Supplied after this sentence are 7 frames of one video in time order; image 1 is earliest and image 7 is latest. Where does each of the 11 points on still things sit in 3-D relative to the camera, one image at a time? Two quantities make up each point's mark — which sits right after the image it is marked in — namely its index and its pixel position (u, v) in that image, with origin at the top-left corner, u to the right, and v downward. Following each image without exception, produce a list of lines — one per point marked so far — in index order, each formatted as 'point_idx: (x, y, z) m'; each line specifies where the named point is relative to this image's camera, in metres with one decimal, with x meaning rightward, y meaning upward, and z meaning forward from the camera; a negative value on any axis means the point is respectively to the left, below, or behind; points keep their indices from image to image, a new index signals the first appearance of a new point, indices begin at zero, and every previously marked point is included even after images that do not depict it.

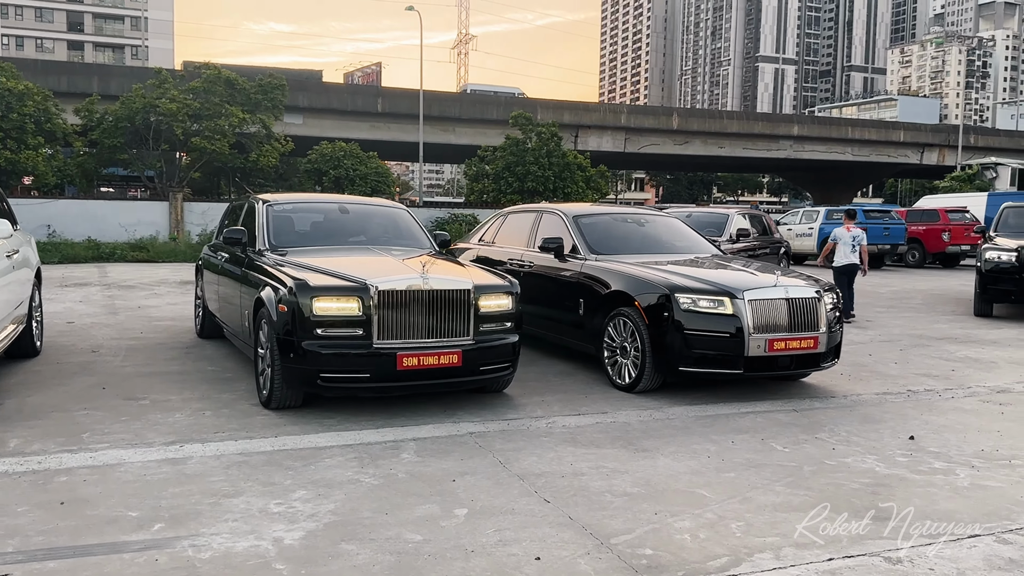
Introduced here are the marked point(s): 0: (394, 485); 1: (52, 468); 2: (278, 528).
0: (-0.5, -0.9, +3.9) m
1: (-2.1, -0.8, +4.0) m
2: (-0.9, -0.9, +3.3) m
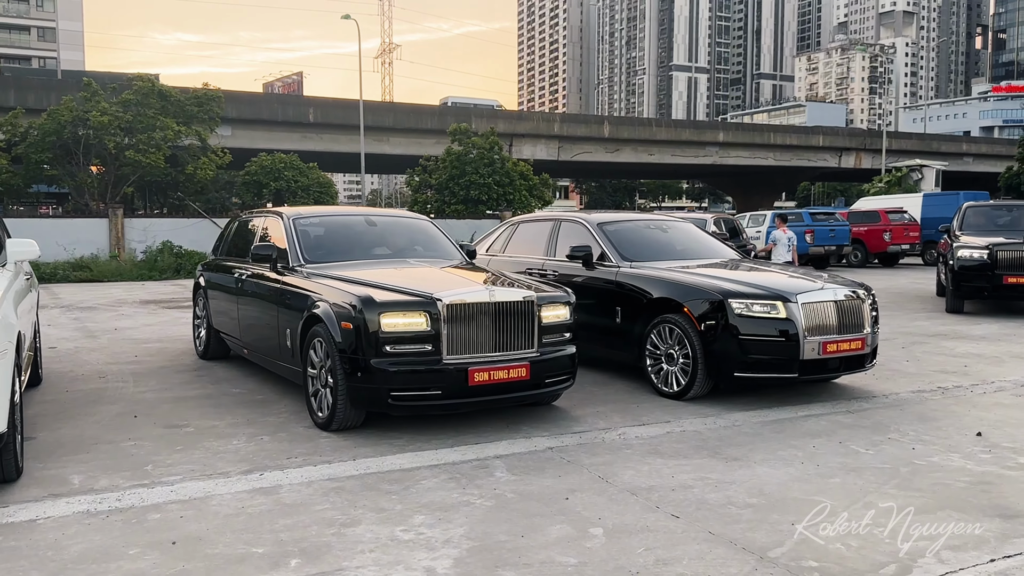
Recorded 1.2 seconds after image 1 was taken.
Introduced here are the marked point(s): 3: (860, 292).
0: (0.0, -0.9, +3.7) m
1: (-1.6, -0.9, +3.8) m
2: (-0.3, -1.0, +3.1) m
3: (+2.4, 0.0, +6.0) m
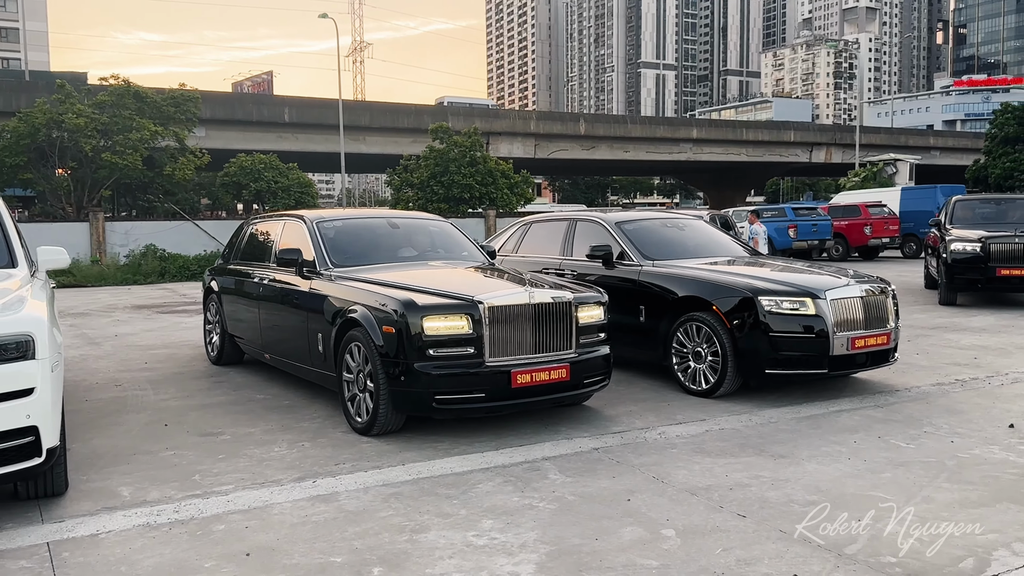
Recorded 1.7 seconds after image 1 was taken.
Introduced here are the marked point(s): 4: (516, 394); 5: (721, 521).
0: (+0.3, -1.0, +3.7) m
1: (-1.4, -1.0, +3.7) m
2: (0.0, -1.0, +3.1) m
3: (+2.6, 0.0, +6.1) m
4: (0.0, -0.6, +4.8) m
5: (+0.9, -1.0, +3.6) m
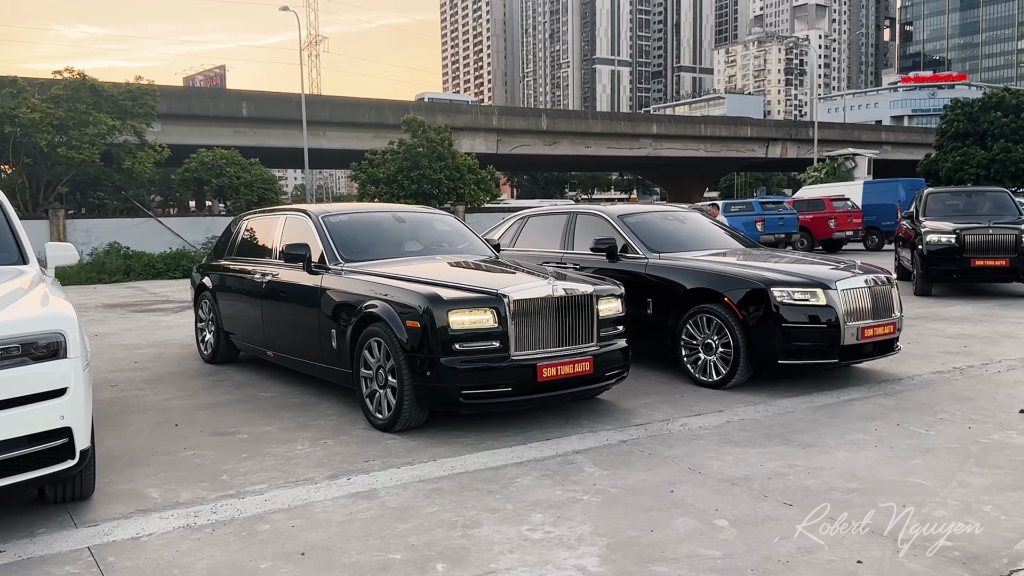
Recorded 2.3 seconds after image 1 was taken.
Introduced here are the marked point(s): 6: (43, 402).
0: (+0.5, -0.9, +3.7) m
1: (-1.2, -1.0, +3.6) m
2: (+0.2, -1.0, +3.1) m
3: (+2.7, +0.1, +6.2) m
4: (+0.2, -0.6, +4.8) m
5: (+1.1, -0.9, +3.6) m
6: (-1.8, -0.4, +3.4) m
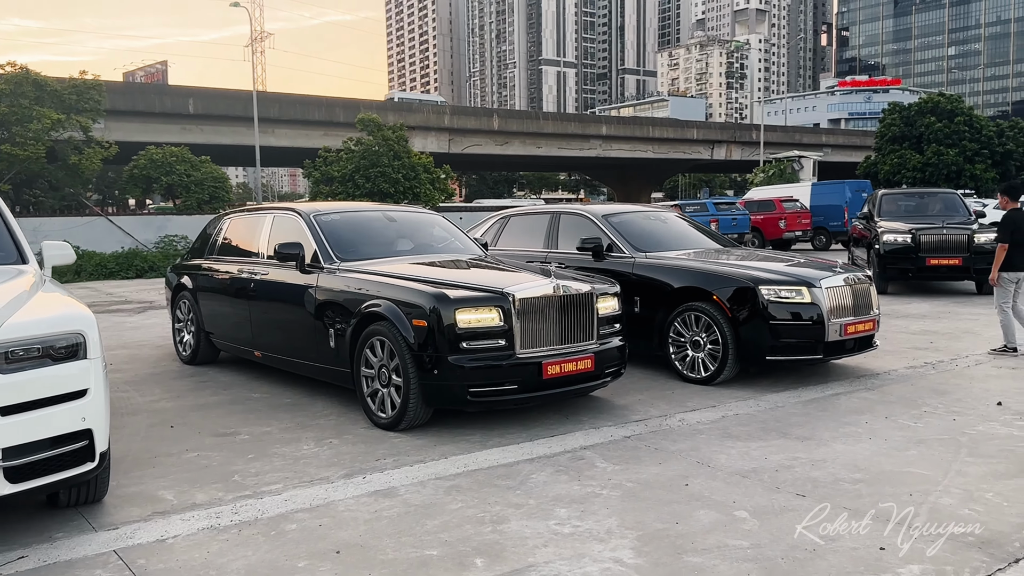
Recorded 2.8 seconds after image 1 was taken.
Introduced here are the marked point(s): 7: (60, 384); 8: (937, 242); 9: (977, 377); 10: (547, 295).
0: (+0.6, -0.9, +3.8) m
1: (-1.1, -0.9, +3.6) m
2: (+0.3, -1.0, +3.2) m
3: (+2.6, +0.1, +6.4) m
4: (+0.2, -0.5, +4.9) m
5: (+1.2, -0.9, +3.7) m
6: (-1.7, -0.4, +3.3) m
7: (-1.7, -0.4, +3.3) m
8: (+6.2, +0.7, +12.5) m
9: (+3.4, -0.7, +6.4) m
10: (+0.2, 0.0, +4.9) m
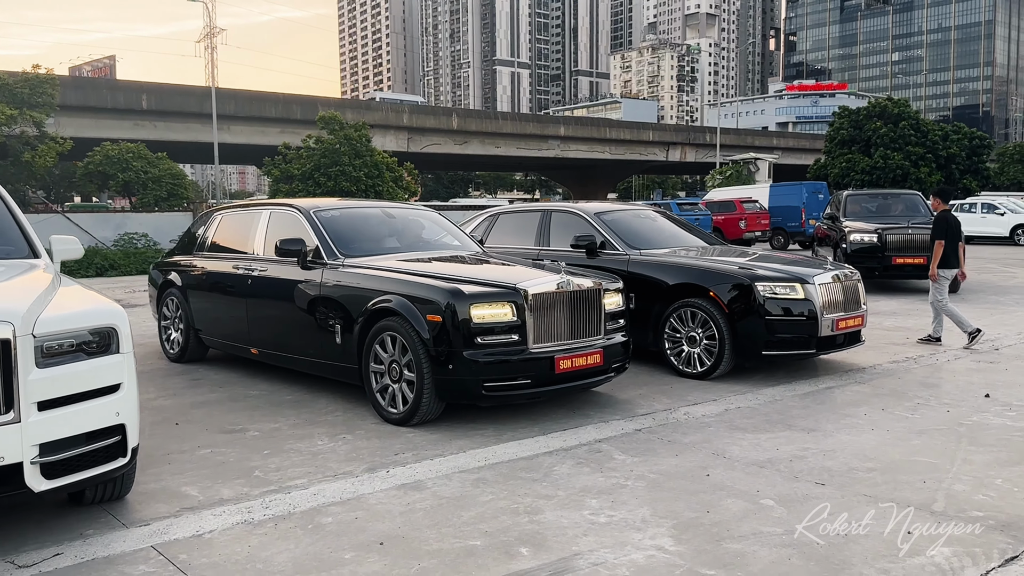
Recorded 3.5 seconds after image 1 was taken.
0: (+0.7, -0.9, +3.9) m
1: (-0.9, -0.9, +3.6) m
2: (+0.5, -0.9, +3.2) m
3: (+2.6, +0.1, +6.6) m
4: (+0.3, -0.5, +4.9) m
5: (+1.3, -0.9, +3.8) m
6: (-1.6, -0.4, +3.3) m
7: (-1.6, -0.3, +3.3) m
8: (+5.8, +0.7, +12.9) m
9: (+3.4, -0.6, +6.6) m
10: (+0.3, 0.0, +5.0) m
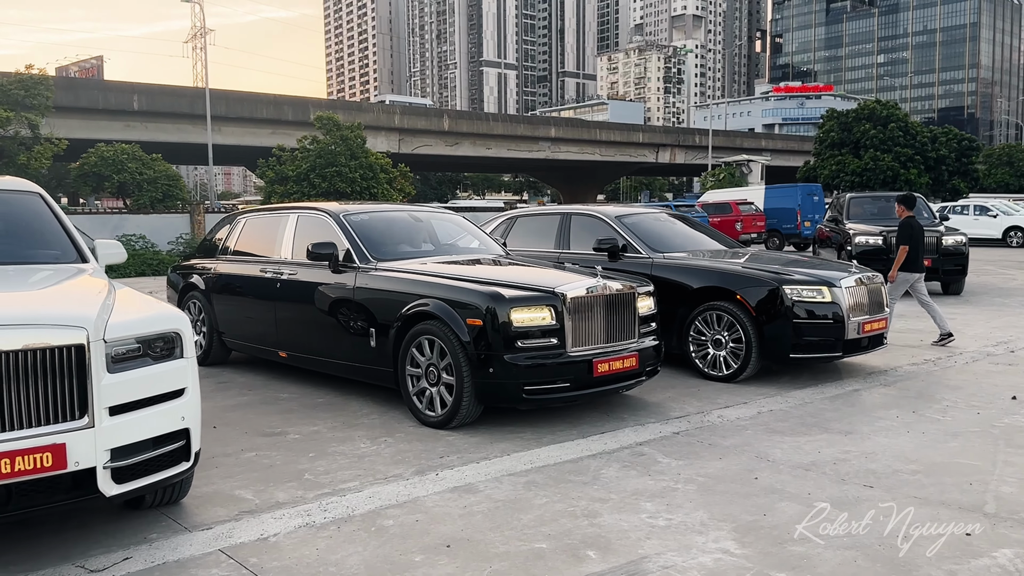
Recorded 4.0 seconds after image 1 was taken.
0: (+0.9, -0.9, +3.9) m
1: (-0.7, -0.9, +3.6) m
2: (+0.7, -1.0, +3.3) m
3: (+2.8, +0.1, +6.7) m
4: (+0.5, -0.5, +5.0) m
5: (+1.5, -0.9, +3.9) m
6: (-1.3, -0.4, +3.3) m
7: (-1.3, -0.4, +3.3) m
8: (+5.9, +0.7, +13.0) m
9: (+3.6, -0.7, +6.7) m
10: (+0.5, 0.0, +5.0) m
